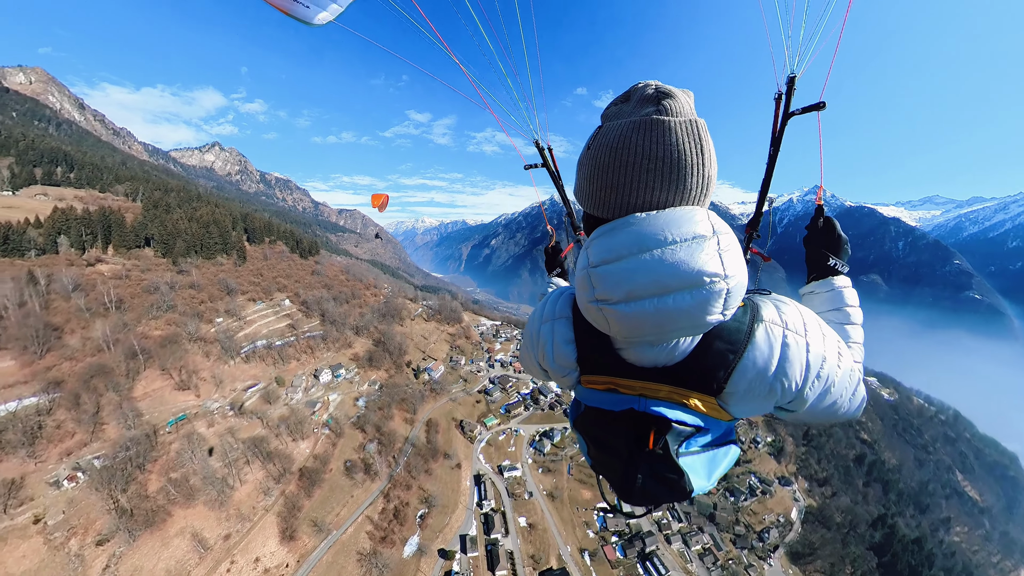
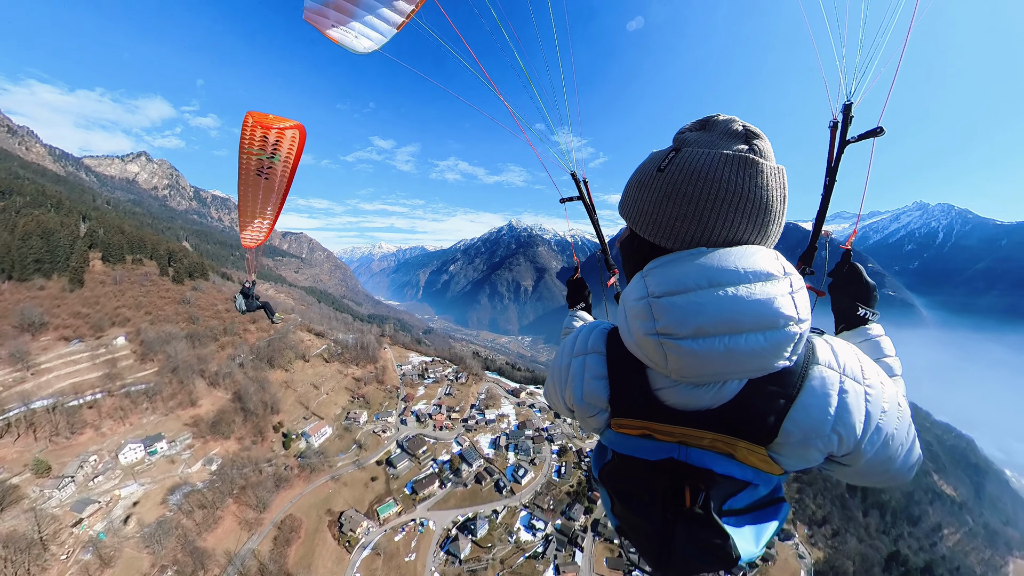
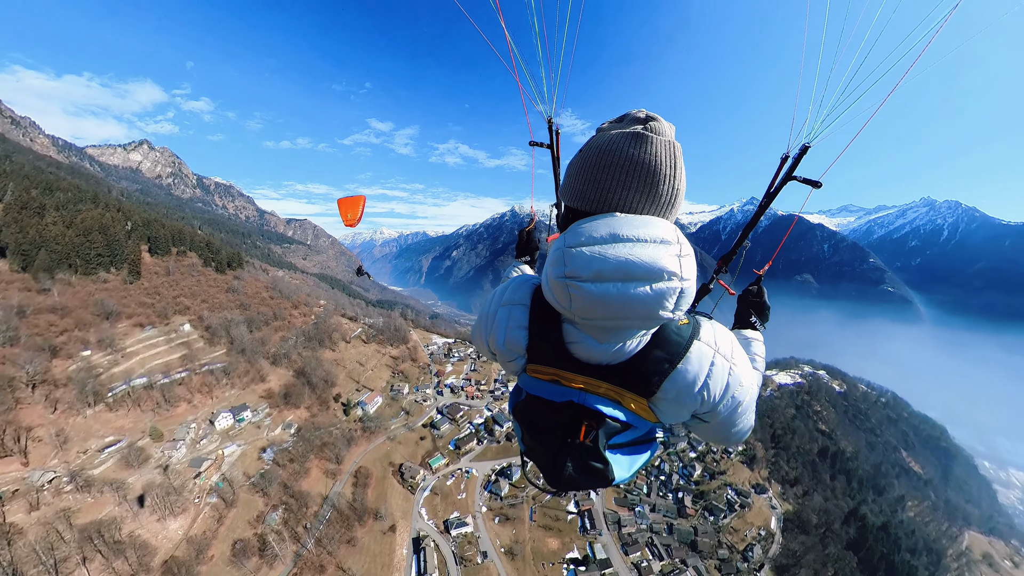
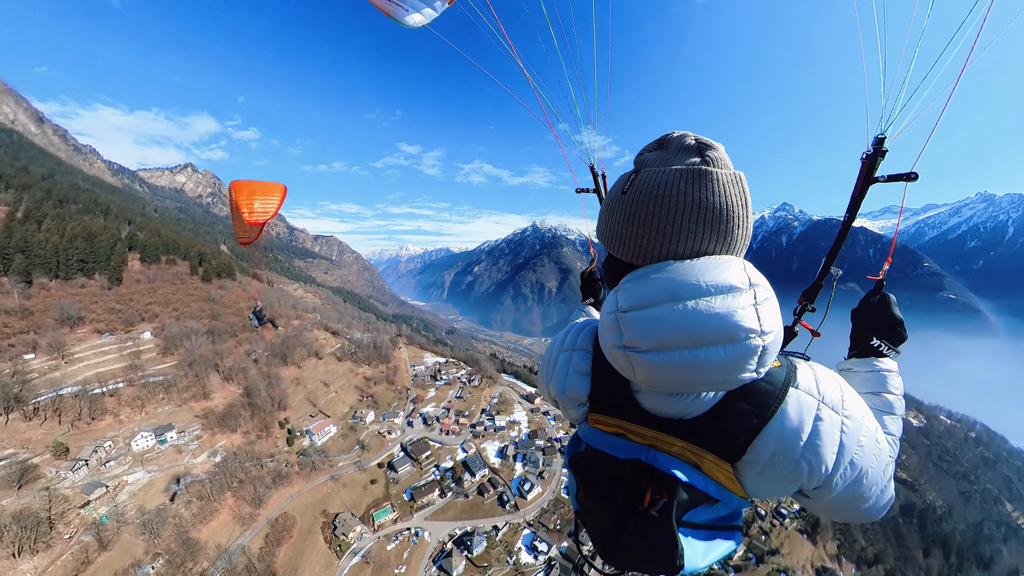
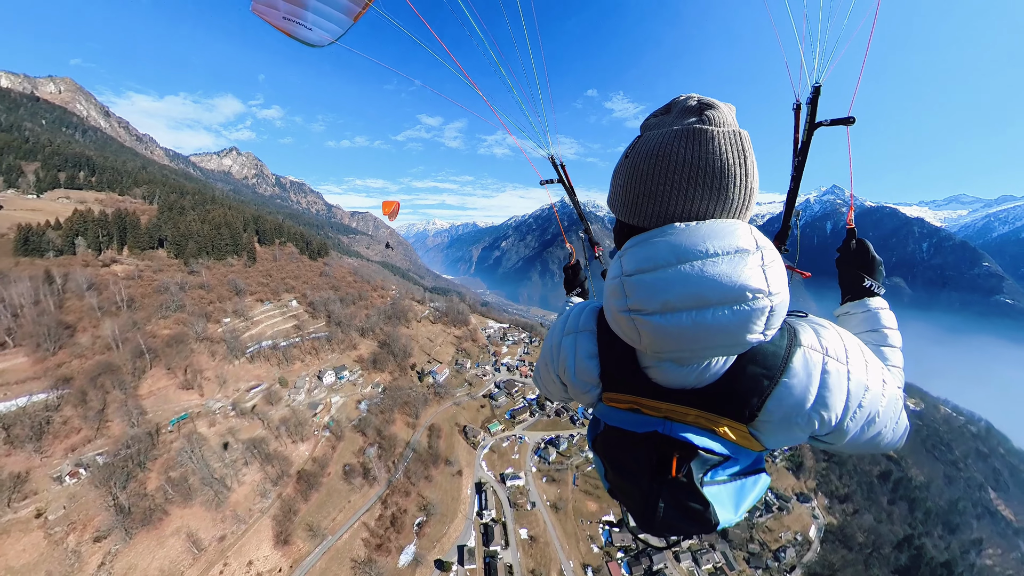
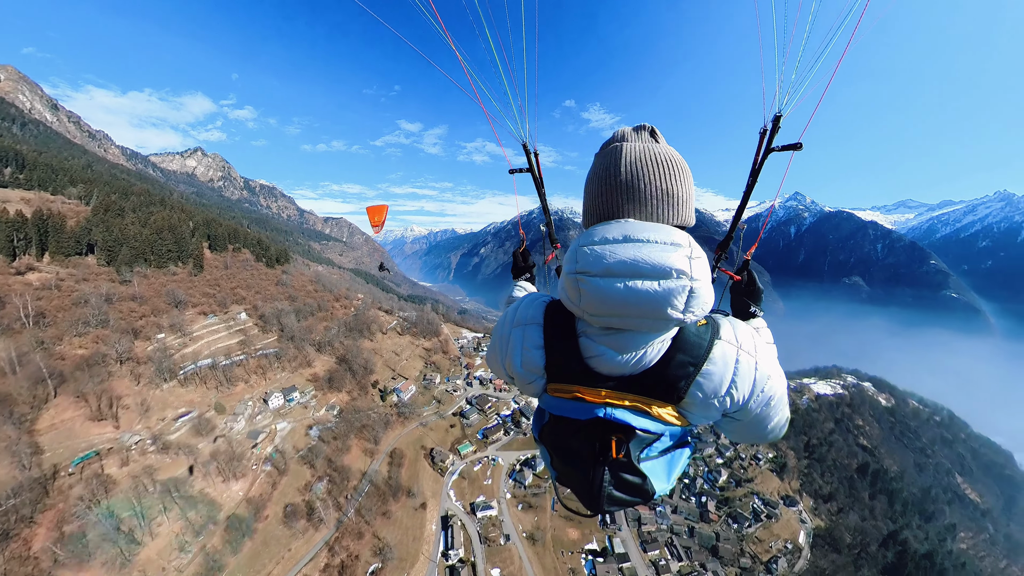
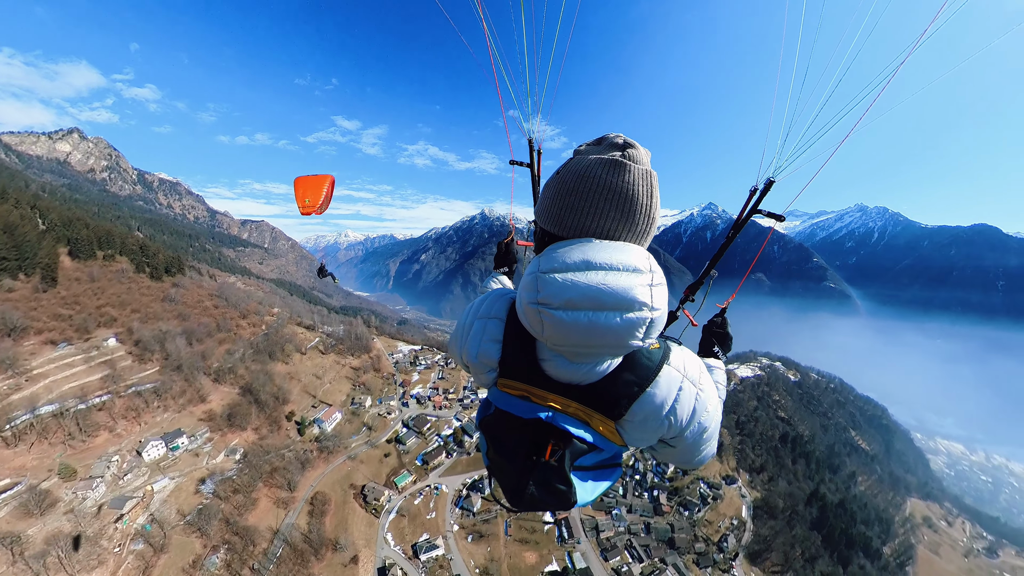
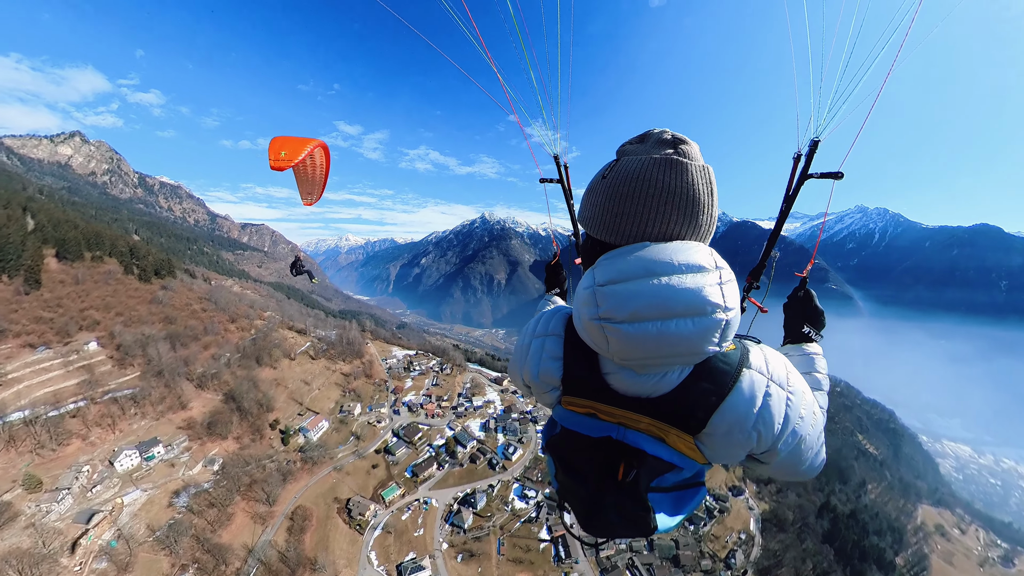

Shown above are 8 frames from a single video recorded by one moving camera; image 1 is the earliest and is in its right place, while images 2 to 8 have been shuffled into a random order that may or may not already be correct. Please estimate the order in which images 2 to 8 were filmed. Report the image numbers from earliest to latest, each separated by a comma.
5, 6, 3, 7, 8, 2, 4
